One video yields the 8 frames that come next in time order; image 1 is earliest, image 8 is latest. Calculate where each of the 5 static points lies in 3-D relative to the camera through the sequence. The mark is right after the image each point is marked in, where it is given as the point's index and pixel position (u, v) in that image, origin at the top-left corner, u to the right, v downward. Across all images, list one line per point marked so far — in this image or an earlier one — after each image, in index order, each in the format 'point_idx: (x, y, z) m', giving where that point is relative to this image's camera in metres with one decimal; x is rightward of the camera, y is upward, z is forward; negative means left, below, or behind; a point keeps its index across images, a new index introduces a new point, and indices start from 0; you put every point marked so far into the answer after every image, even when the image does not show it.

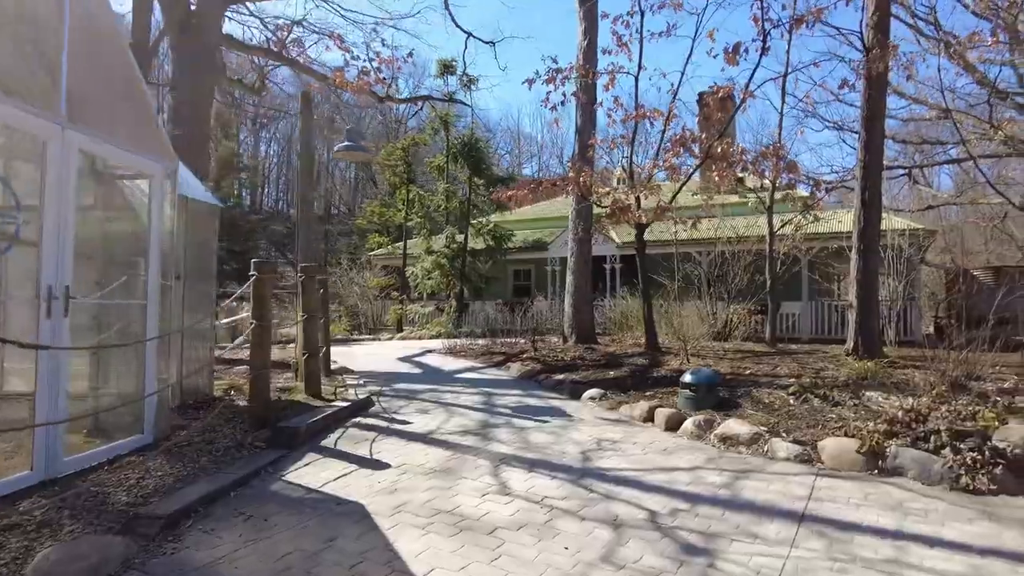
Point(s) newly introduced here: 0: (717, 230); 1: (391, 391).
0: (+4.7, +1.3, +15.2) m
1: (-1.4, -1.2, +7.6) m
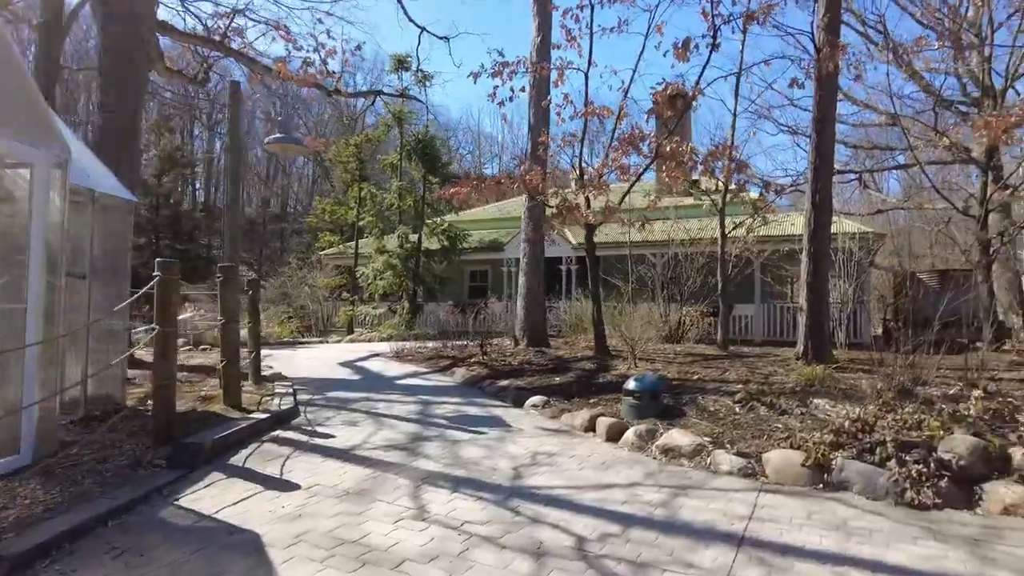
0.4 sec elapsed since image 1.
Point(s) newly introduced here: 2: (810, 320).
0: (+3.6, +1.3, +15.1) m
1: (-2.1, -1.2, +7.1) m
2: (+4.2, -0.5, +9.4) m
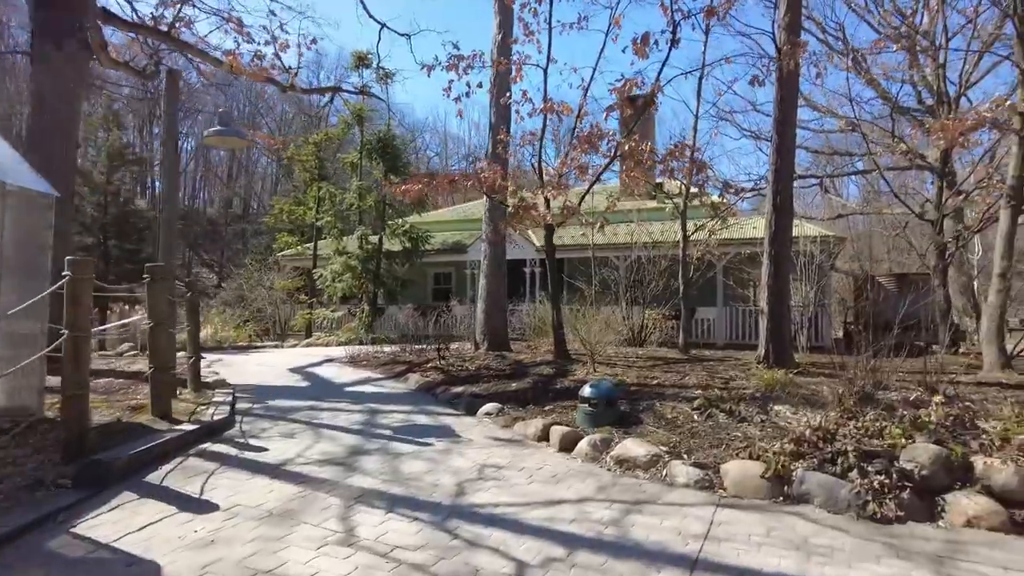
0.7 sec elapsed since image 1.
0: (+2.8, +1.2, +15.0) m
1: (-2.6, -1.2, +6.7) m
2: (+3.6, -0.5, +9.2) m
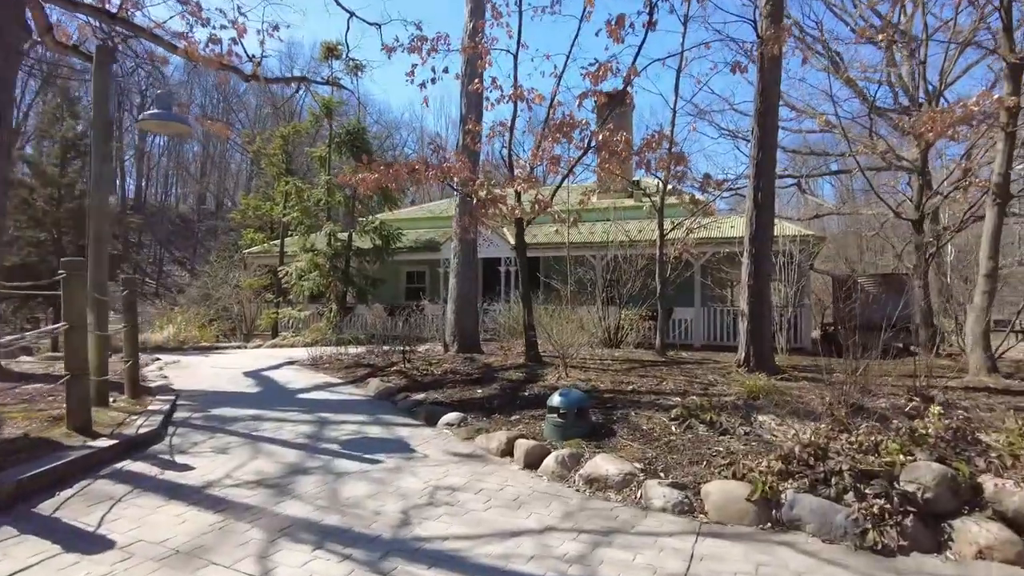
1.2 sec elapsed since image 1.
0: (+2.2, +1.2, +14.5) m
1: (-2.9, -1.2, +6.1) m
2: (+3.2, -0.5, +8.8) m
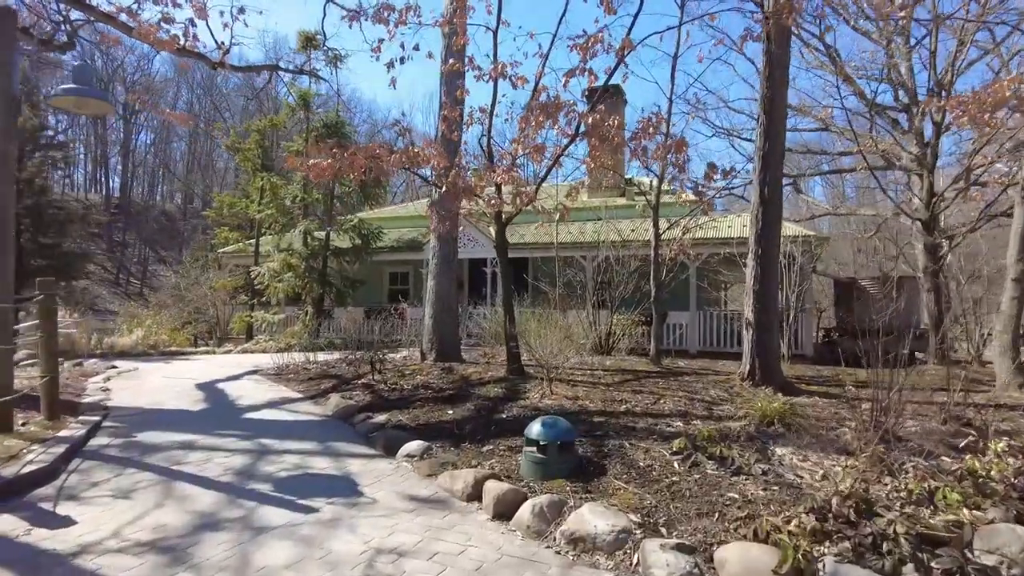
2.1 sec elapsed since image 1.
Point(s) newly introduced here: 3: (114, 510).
0: (+1.9, +1.2, +13.6) m
1: (-3.1, -1.3, +5.2) m
2: (+3.0, -0.6, +8.0) m
3: (-2.3, -1.3, +3.8) m
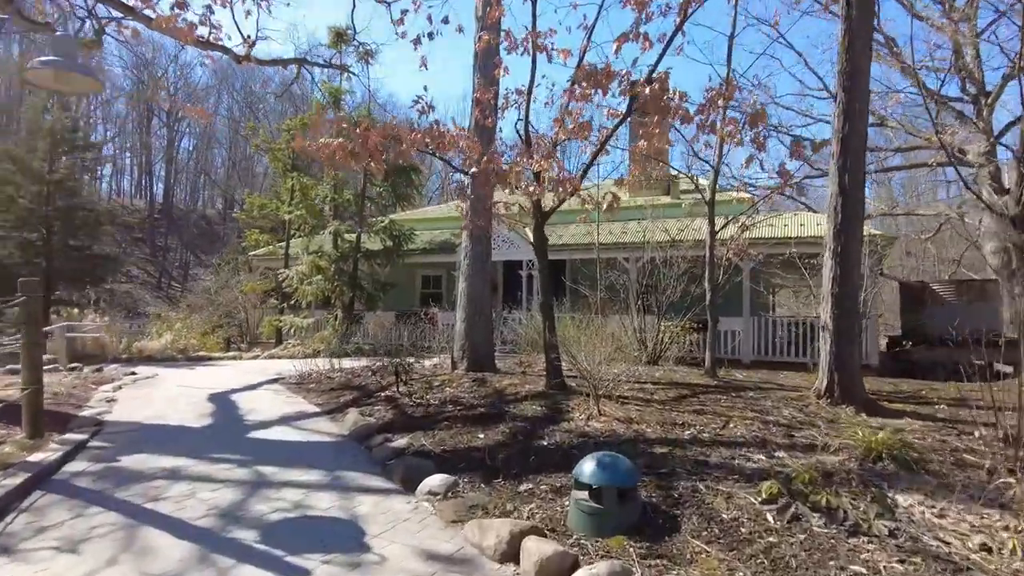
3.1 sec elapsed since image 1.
0: (+2.6, +1.1, +12.6) m
1: (-2.8, -1.3, +4.4) m
2: (+3.4, -0.6, +6.9) m
3: (-2.1, -1.3, +3.0) m
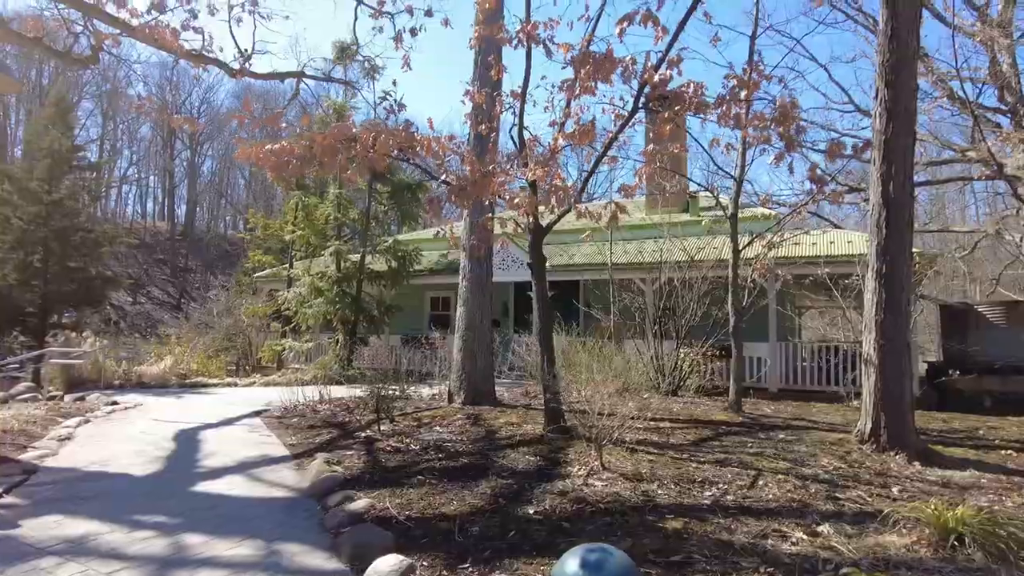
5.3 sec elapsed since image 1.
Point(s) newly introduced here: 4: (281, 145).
0: (+2.7, +0.7, +11.7) m
1: (-3.0, -1.4, +3.6) m
2: (+3.3, -0.8, +5.9) m
3: (-2.3, -1.4, +2.2) m
4: (-2.0, +1.2, +5.6) m
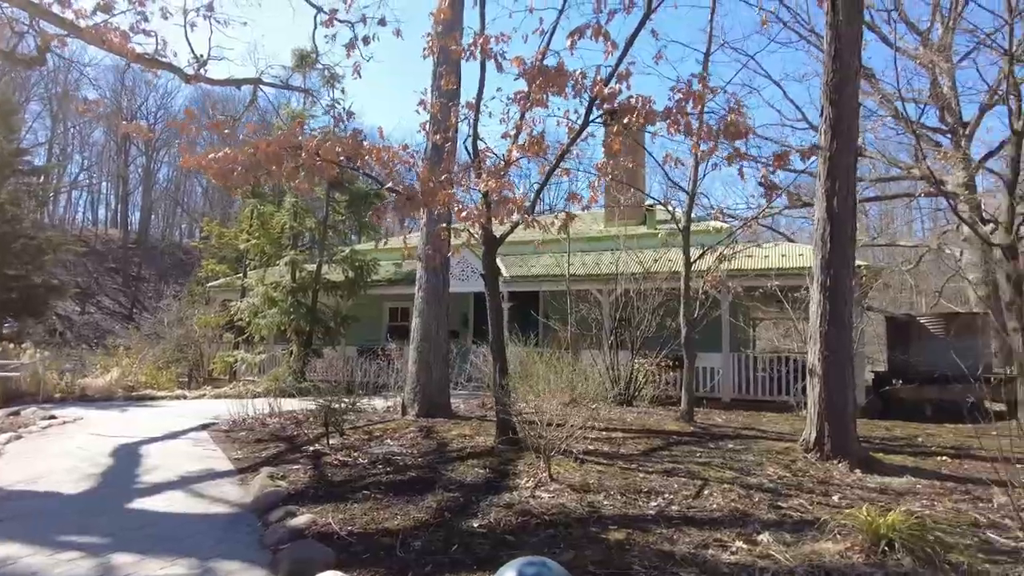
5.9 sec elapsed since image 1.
0: (+1.9, +0.5, +11.8) m
1: (-3.3, -1.5, +3.4) m
2: (+2.9, -1.0, +6.1) m
3: (-2.5, -1.4, +2.0) m
4: (-2.4, +1.1, +5.4) m
